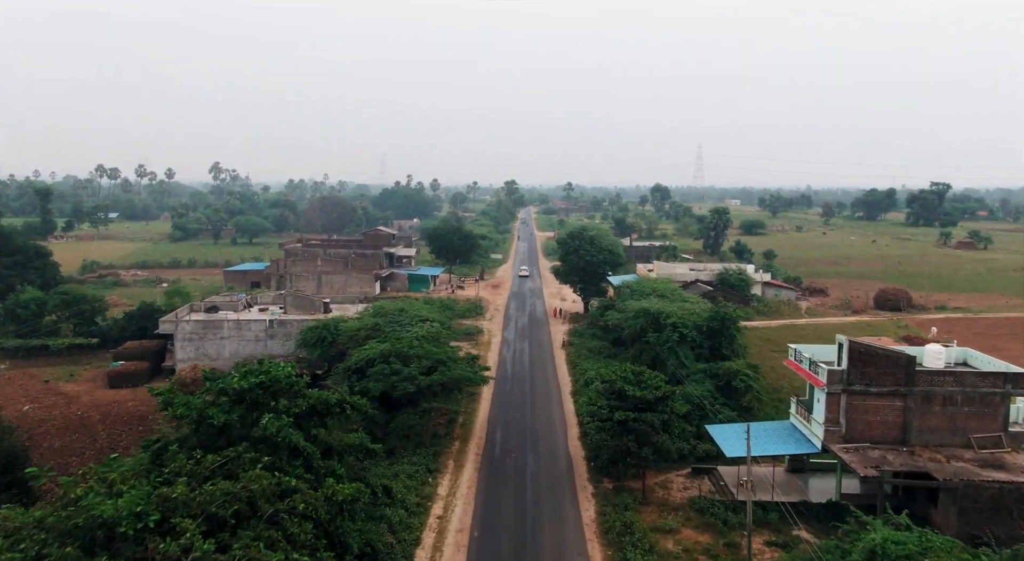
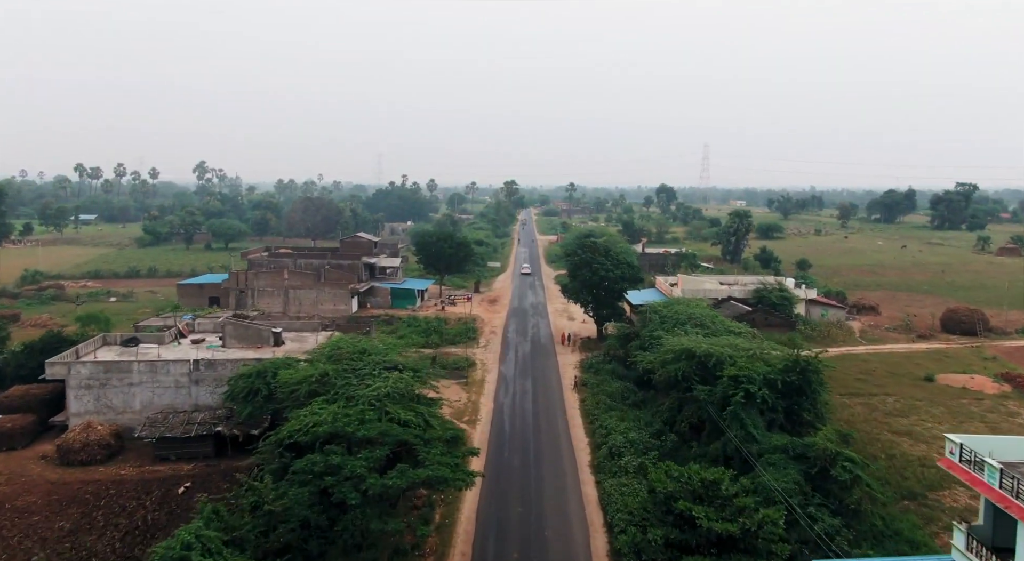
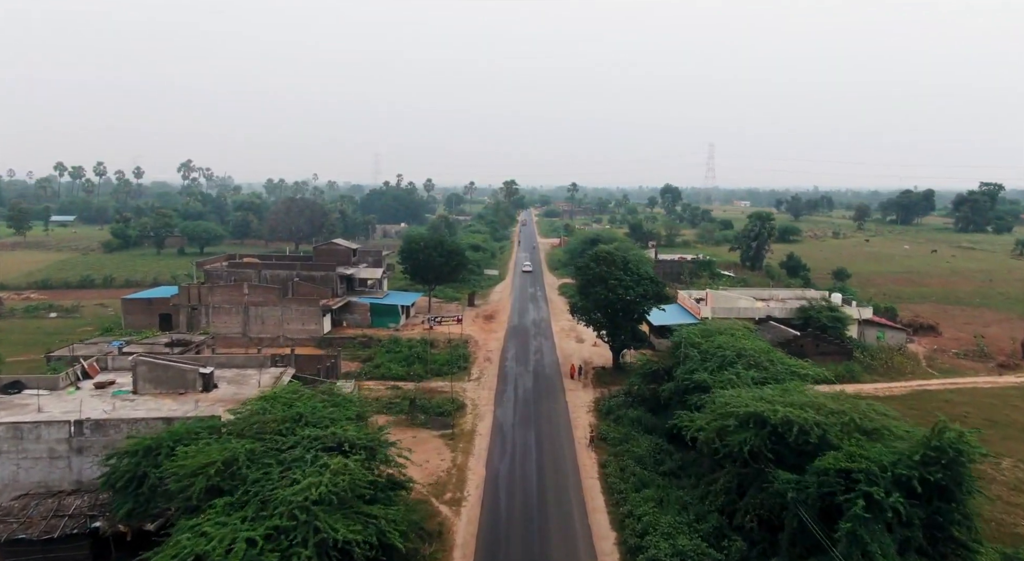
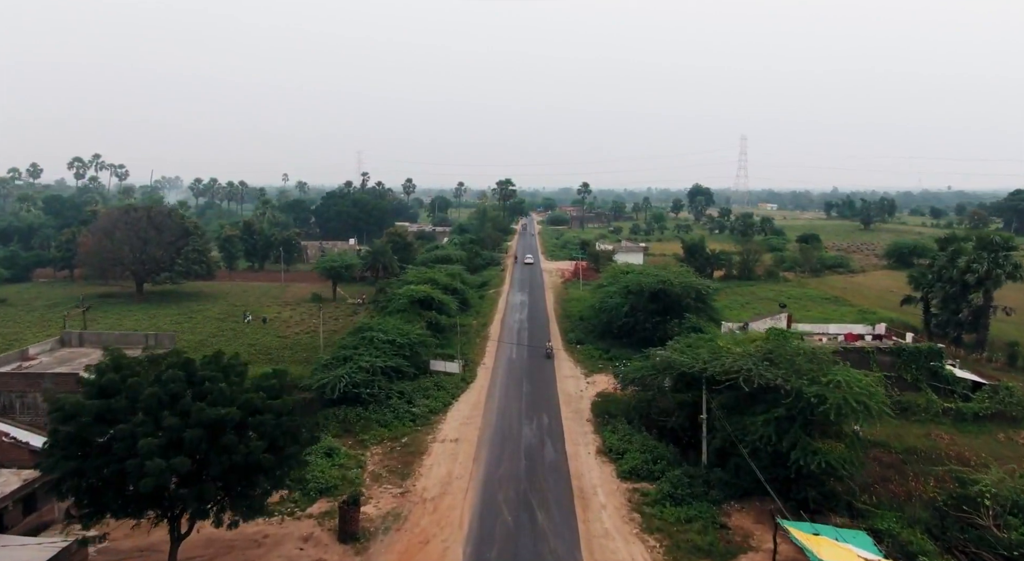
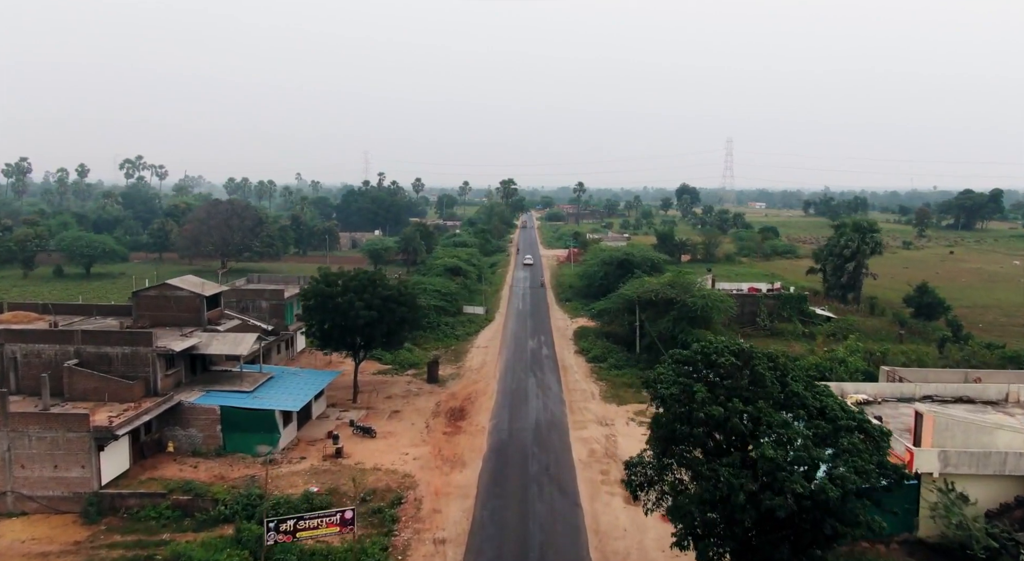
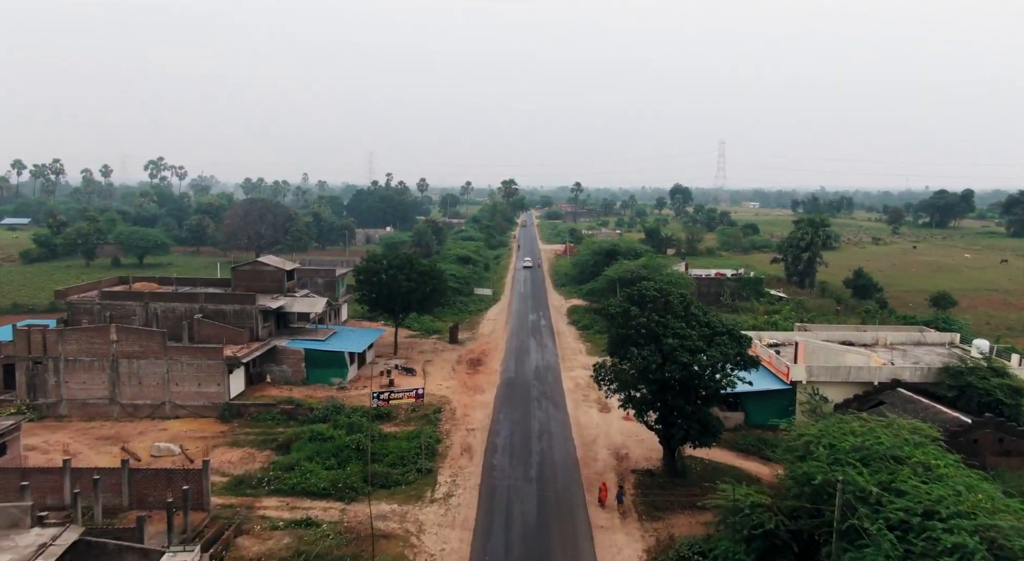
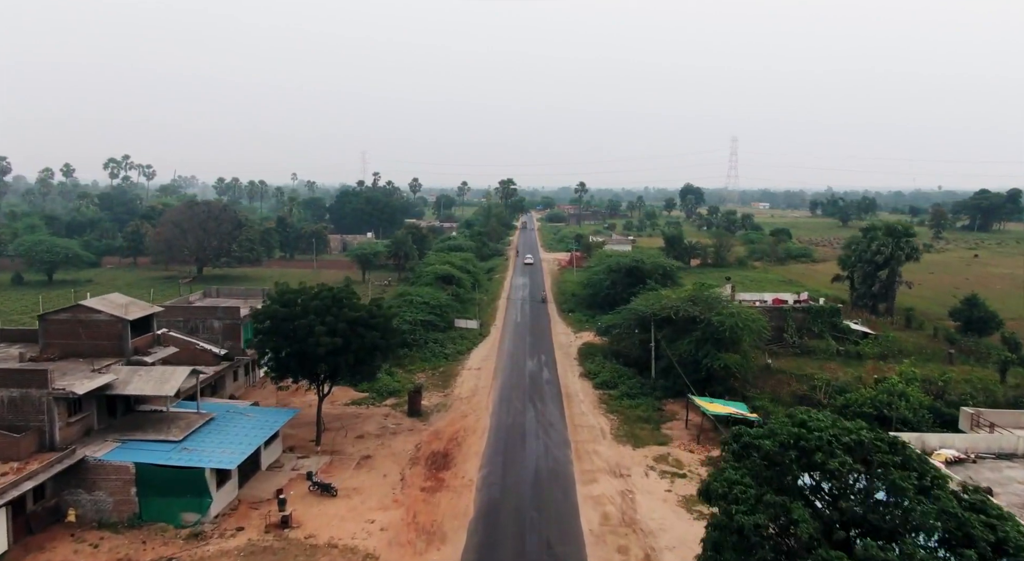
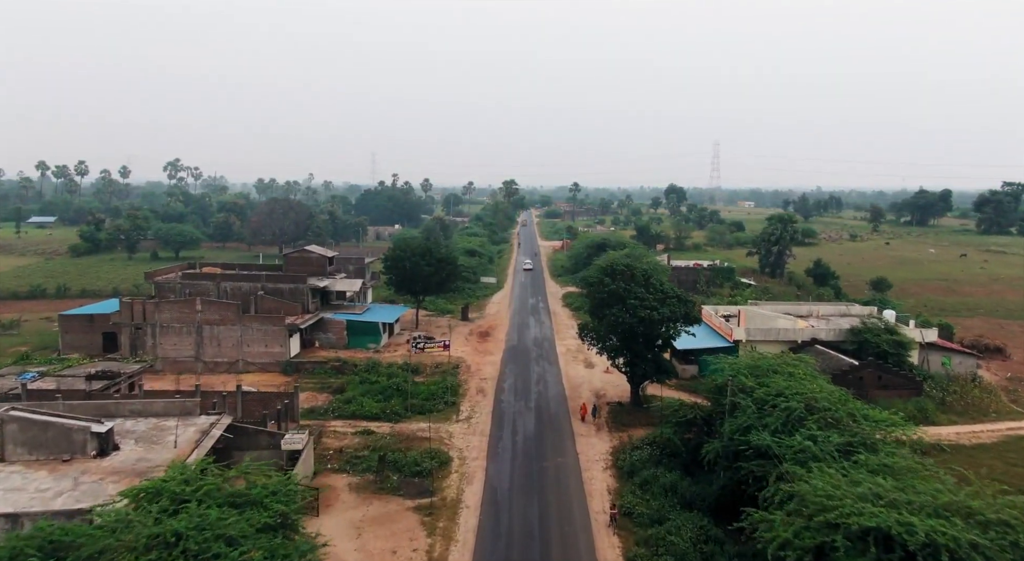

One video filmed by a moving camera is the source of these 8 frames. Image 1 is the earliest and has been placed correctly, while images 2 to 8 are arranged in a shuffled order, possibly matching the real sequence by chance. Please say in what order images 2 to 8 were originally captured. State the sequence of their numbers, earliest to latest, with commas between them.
2, 3, 8, 6, 5, 7, 4
